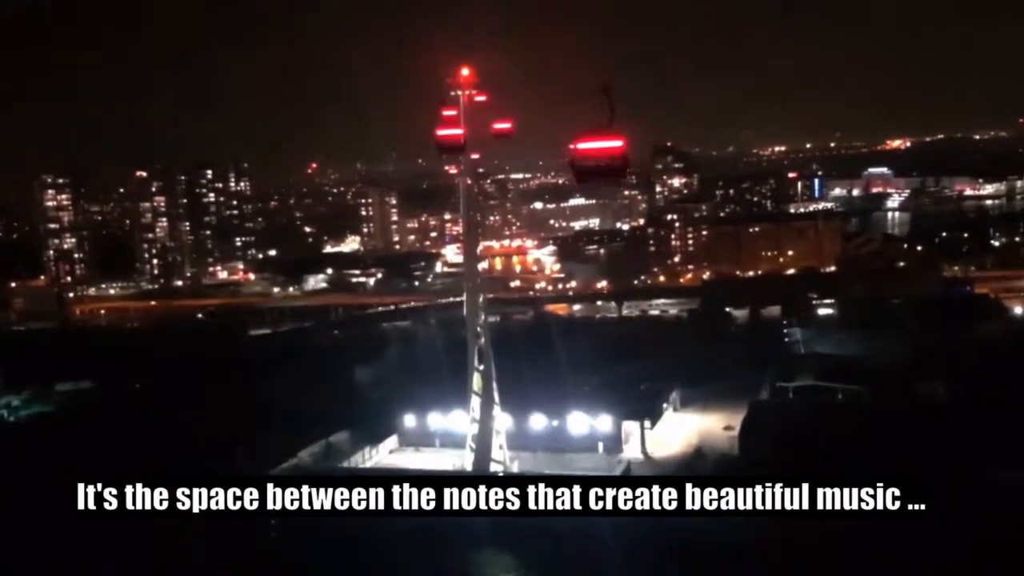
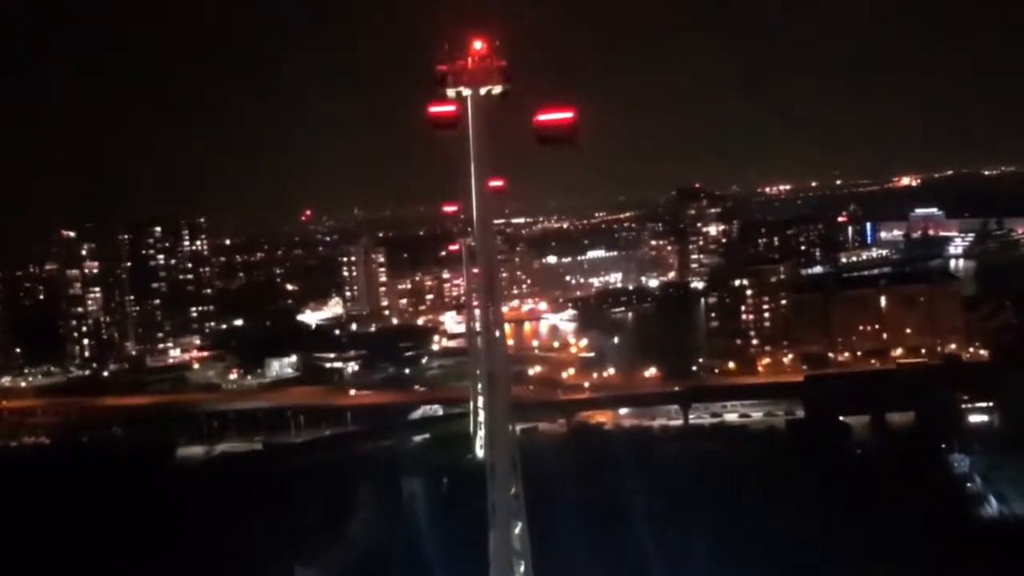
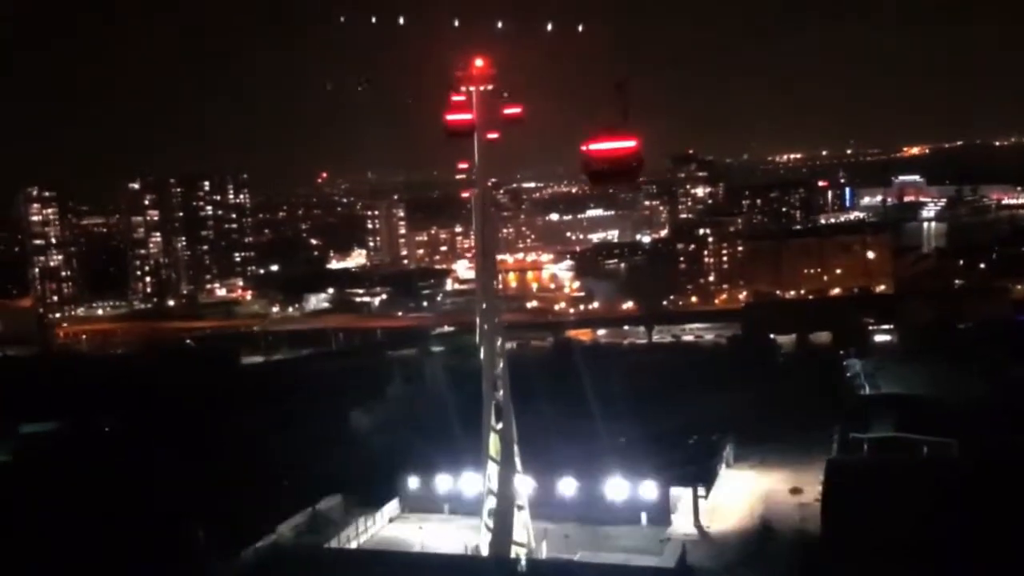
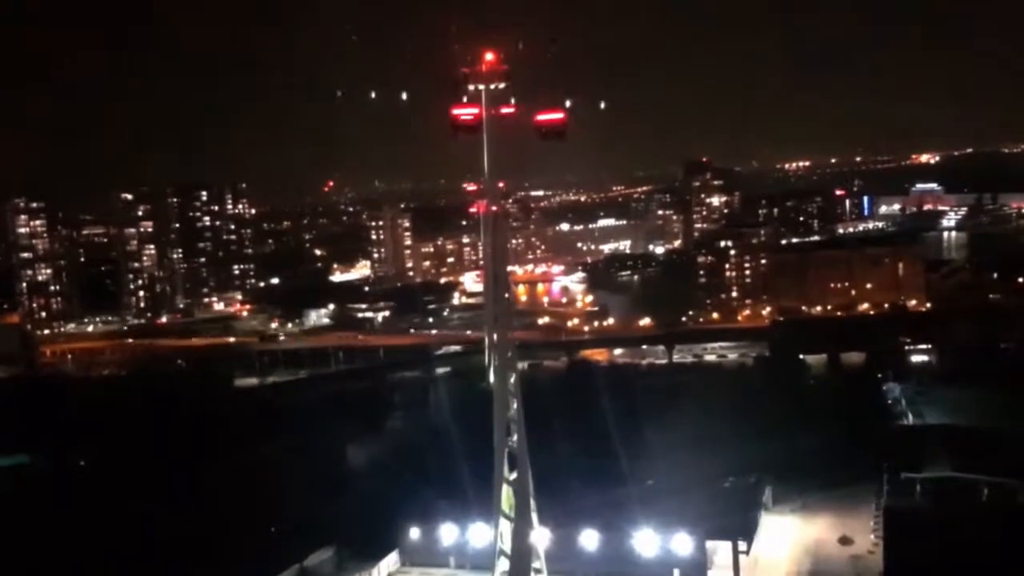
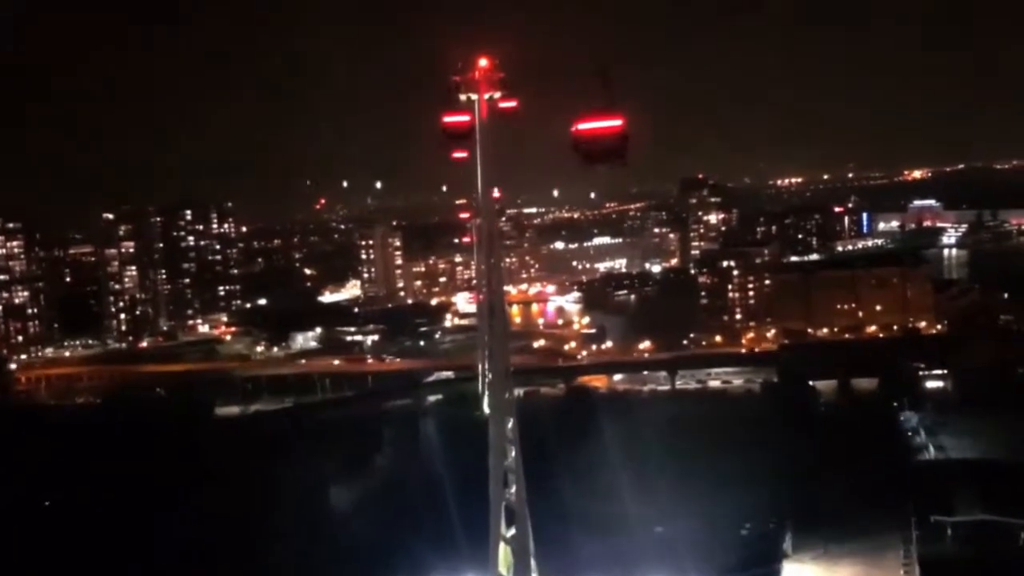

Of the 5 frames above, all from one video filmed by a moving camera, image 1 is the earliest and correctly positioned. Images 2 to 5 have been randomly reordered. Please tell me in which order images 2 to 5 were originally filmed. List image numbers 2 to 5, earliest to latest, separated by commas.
3, 4, 5, 2
